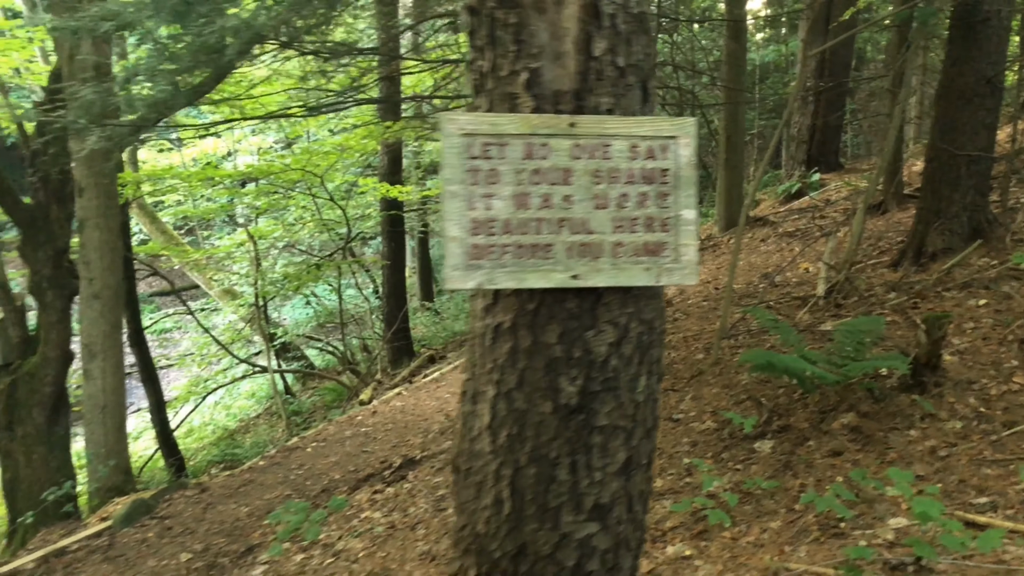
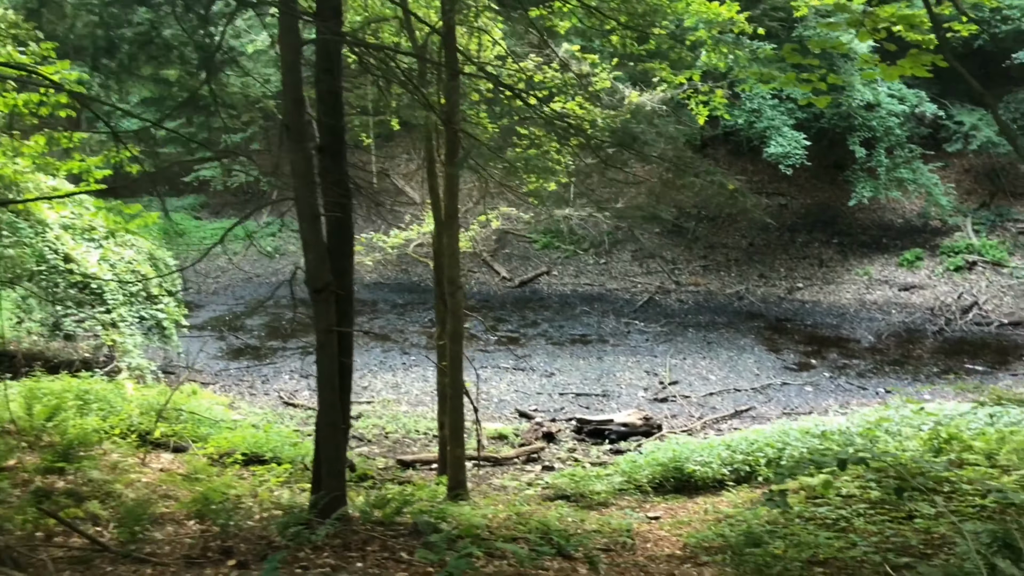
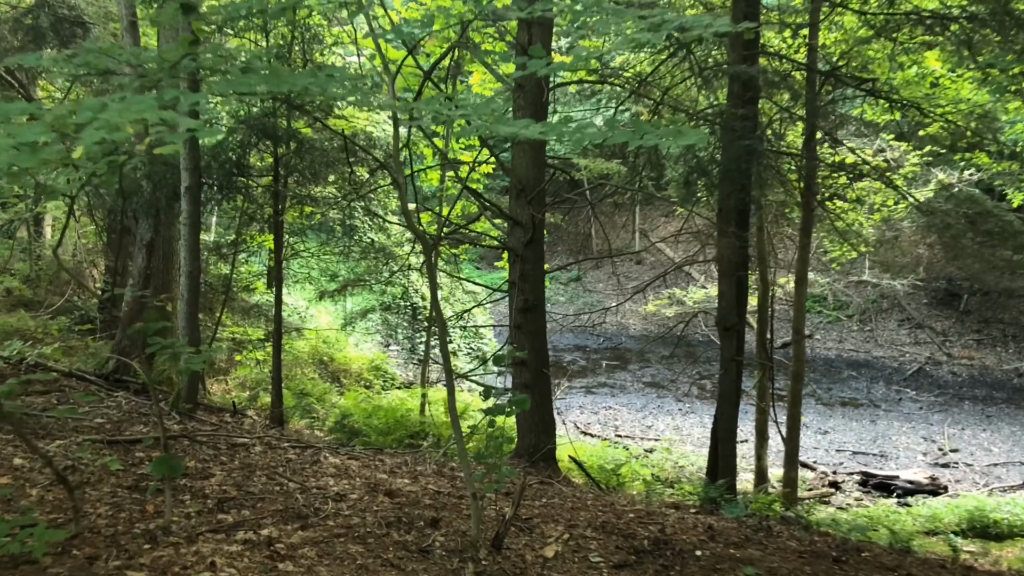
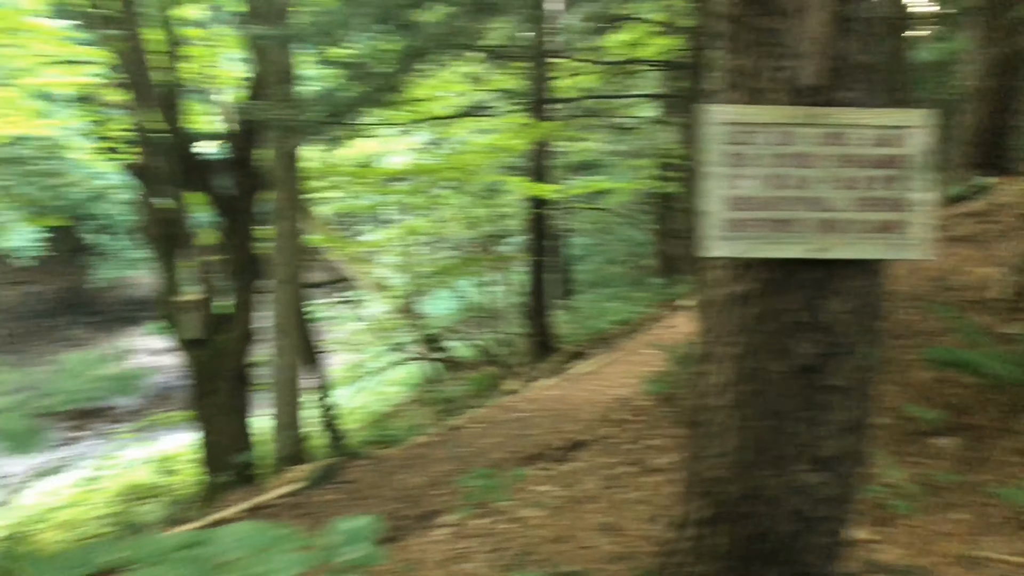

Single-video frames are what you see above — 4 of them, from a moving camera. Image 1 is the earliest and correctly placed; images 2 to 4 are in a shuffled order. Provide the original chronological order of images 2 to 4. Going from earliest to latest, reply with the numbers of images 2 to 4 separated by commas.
4, 3, 2
